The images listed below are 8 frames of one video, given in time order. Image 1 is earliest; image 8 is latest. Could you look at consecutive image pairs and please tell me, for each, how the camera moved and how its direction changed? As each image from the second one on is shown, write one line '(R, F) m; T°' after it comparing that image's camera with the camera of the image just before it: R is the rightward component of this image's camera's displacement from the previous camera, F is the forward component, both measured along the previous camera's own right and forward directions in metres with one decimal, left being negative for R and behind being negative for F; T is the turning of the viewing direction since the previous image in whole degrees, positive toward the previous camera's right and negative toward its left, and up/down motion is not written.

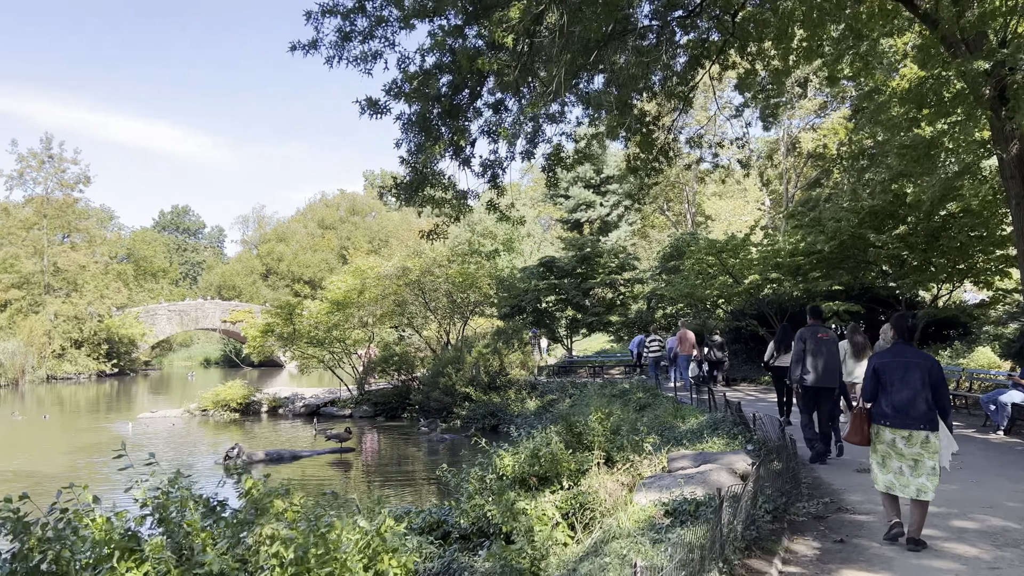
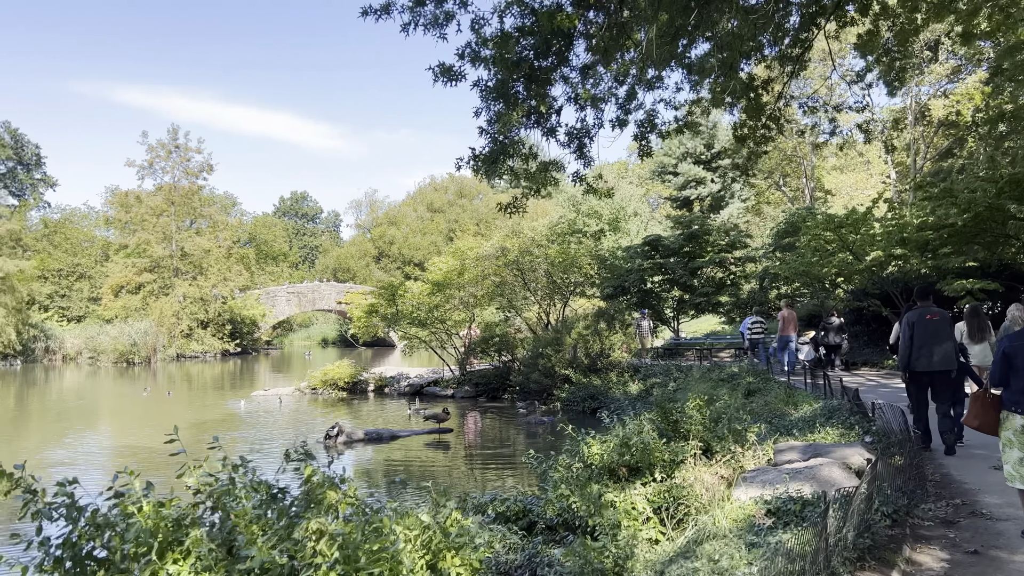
(+0.2, +0.5) m; -8°
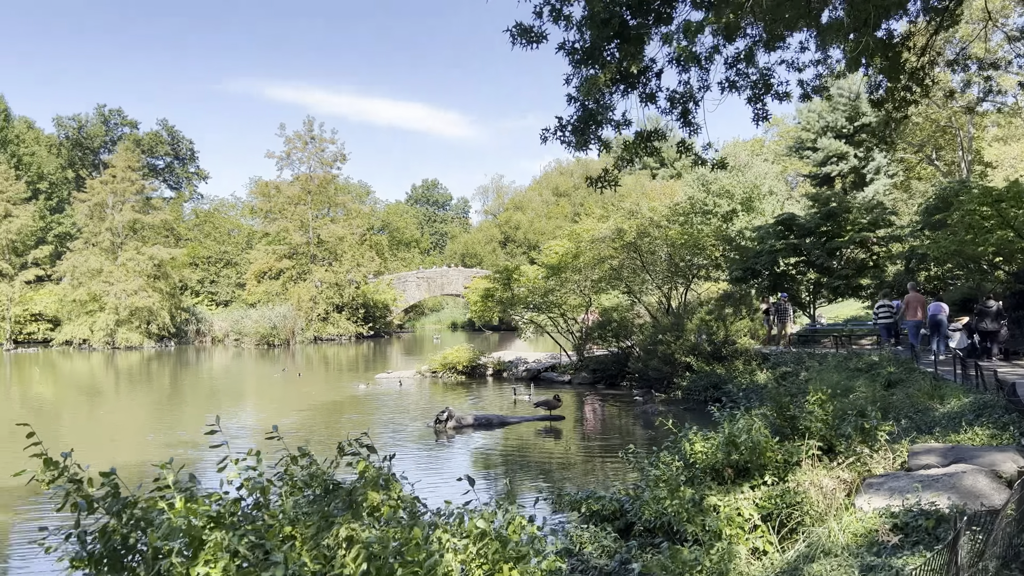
(+0.3, +0.5) m; -9°
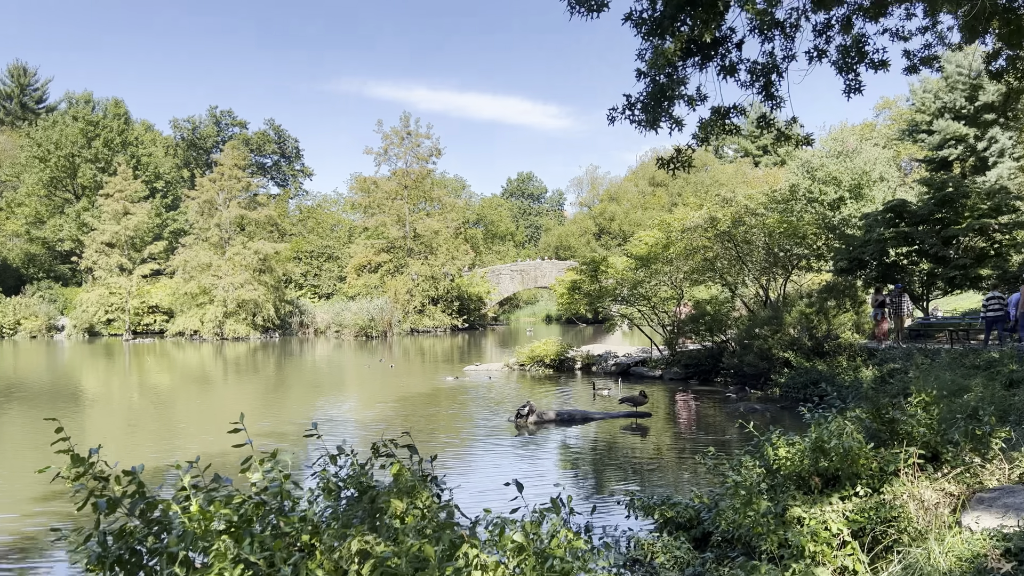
(+0.2, +0.4) m; -7°
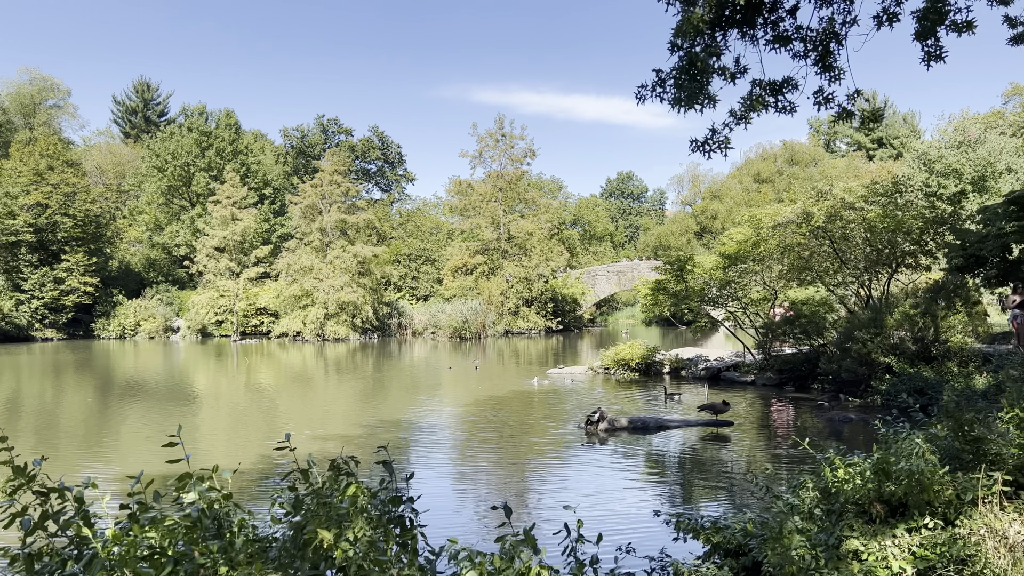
(+0.5, +0.5) m; -7°
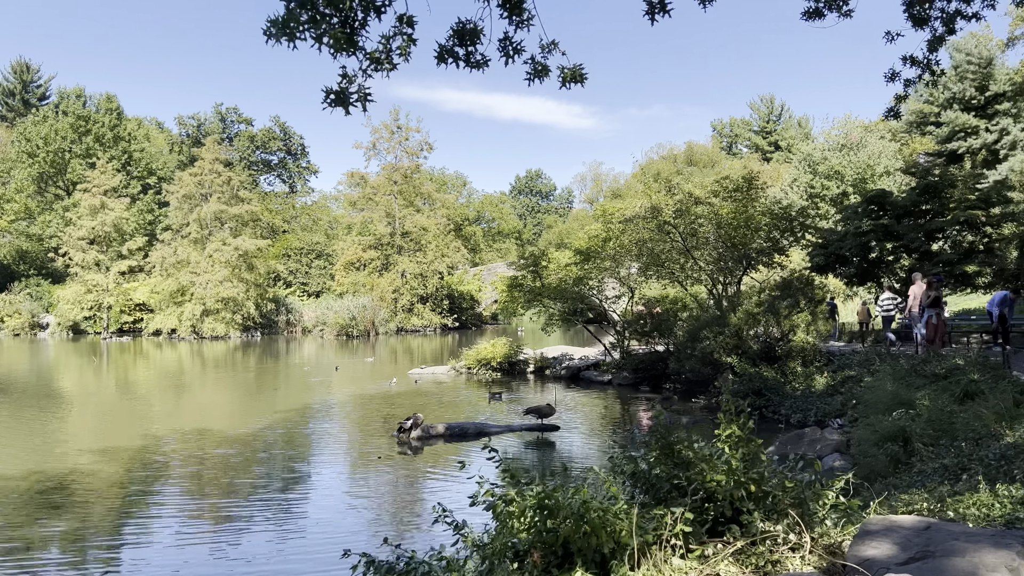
(+1.6, +1.0) m; +6°
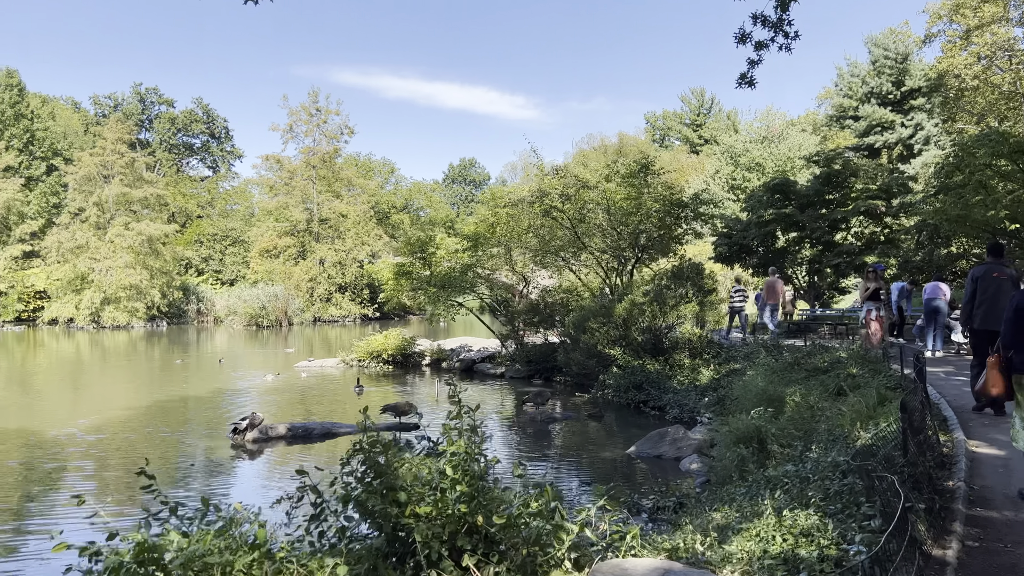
(+1.2, +1.0) m; +4°
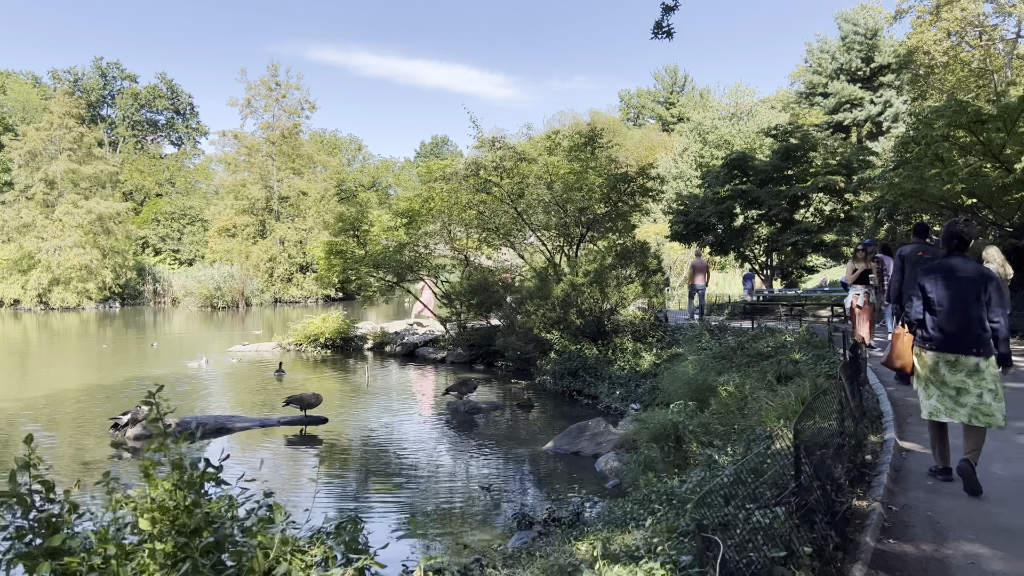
(+0.8, +0.9) m; +2°
